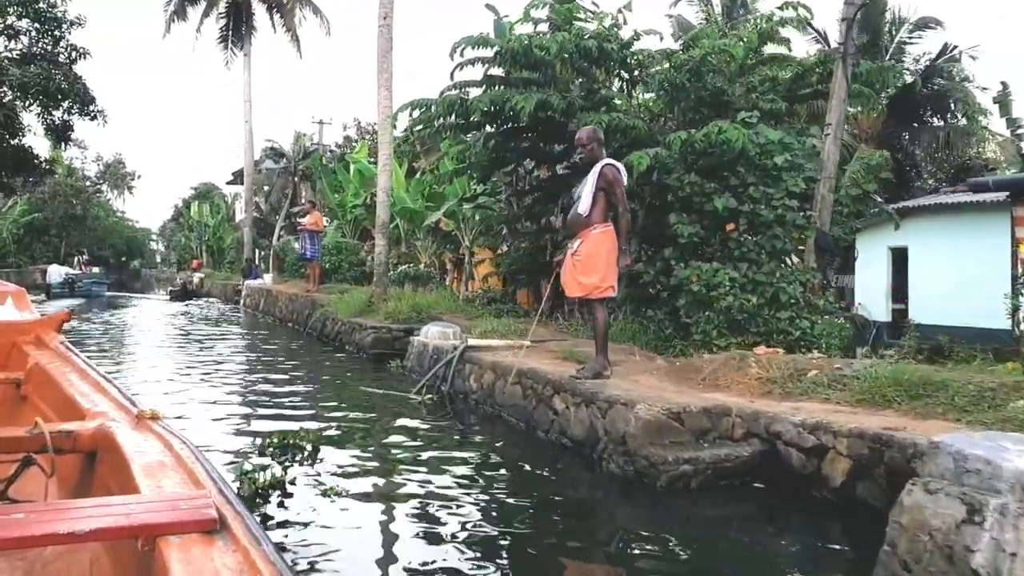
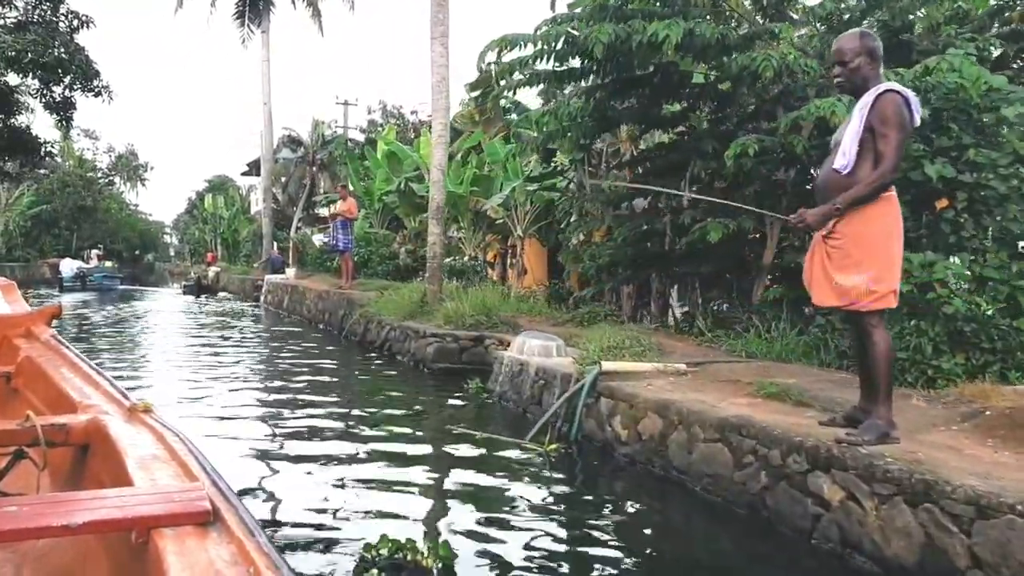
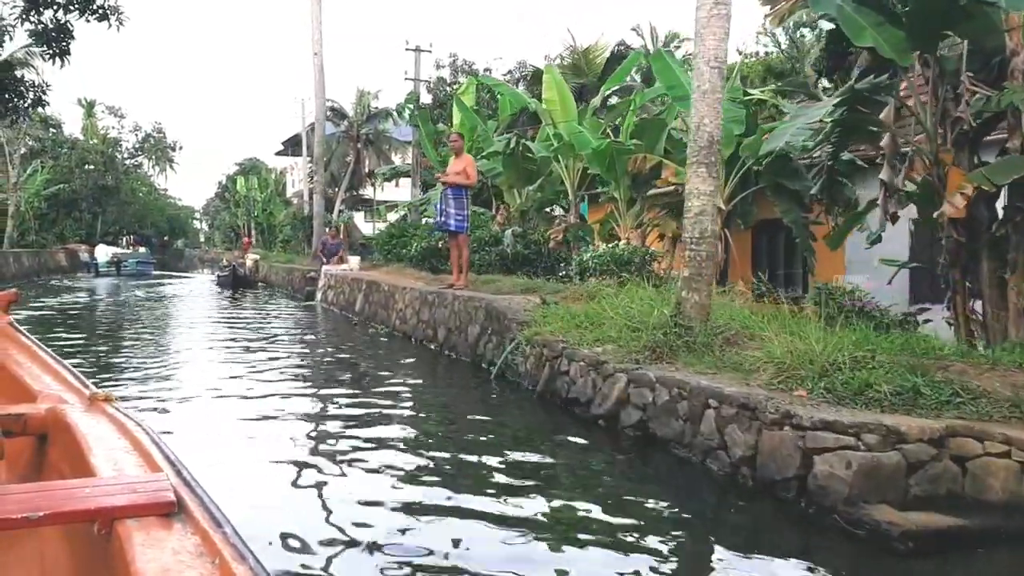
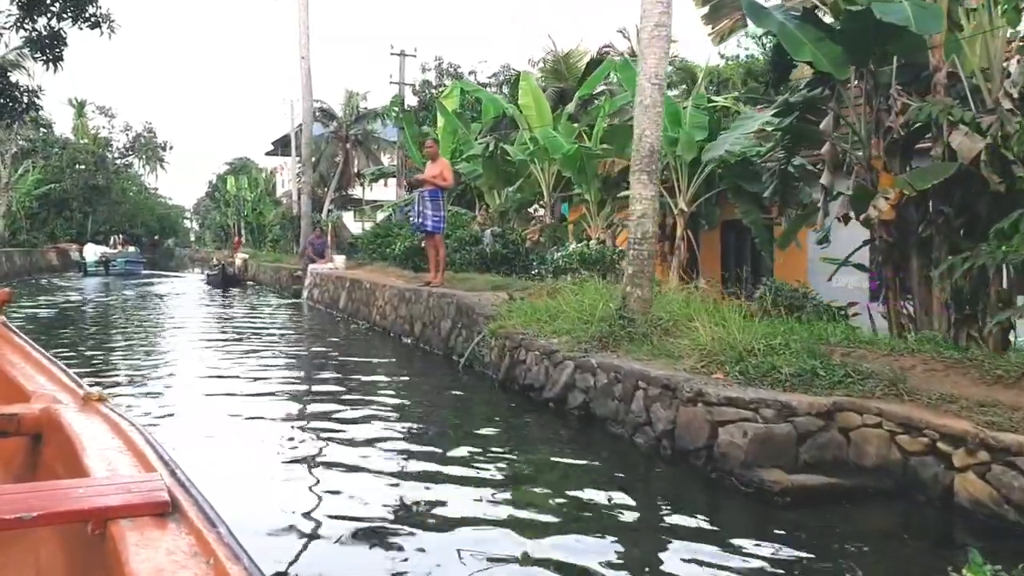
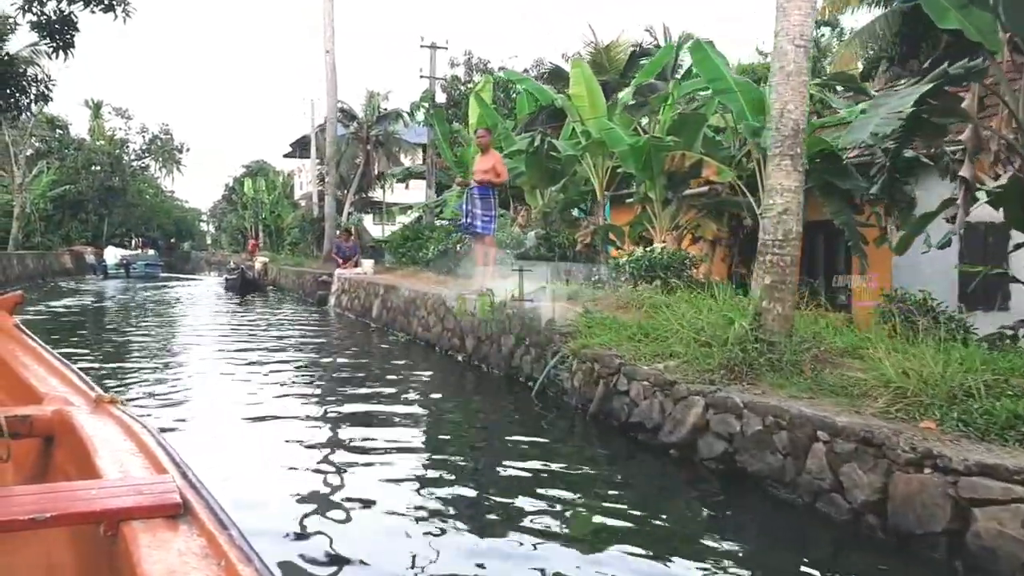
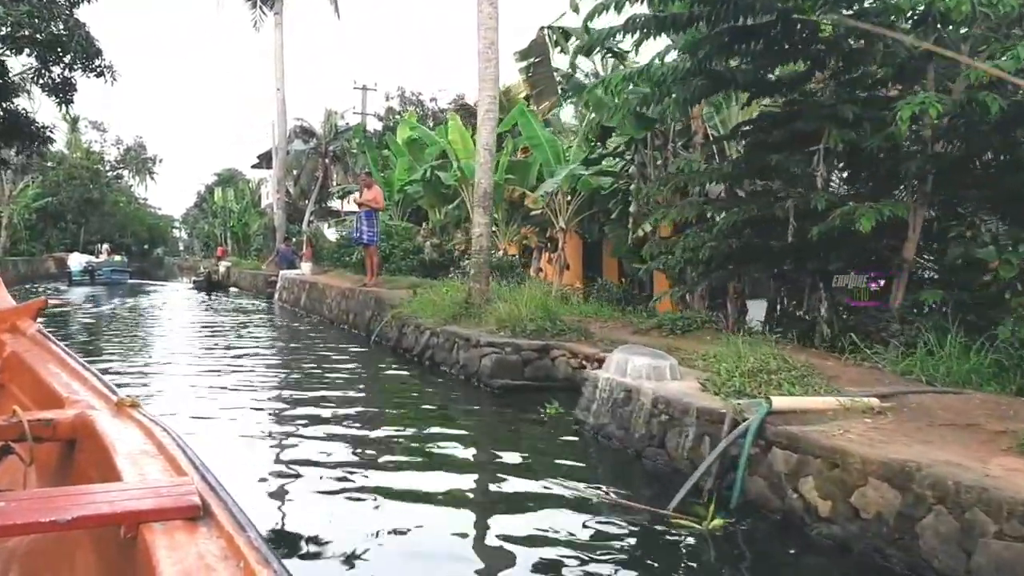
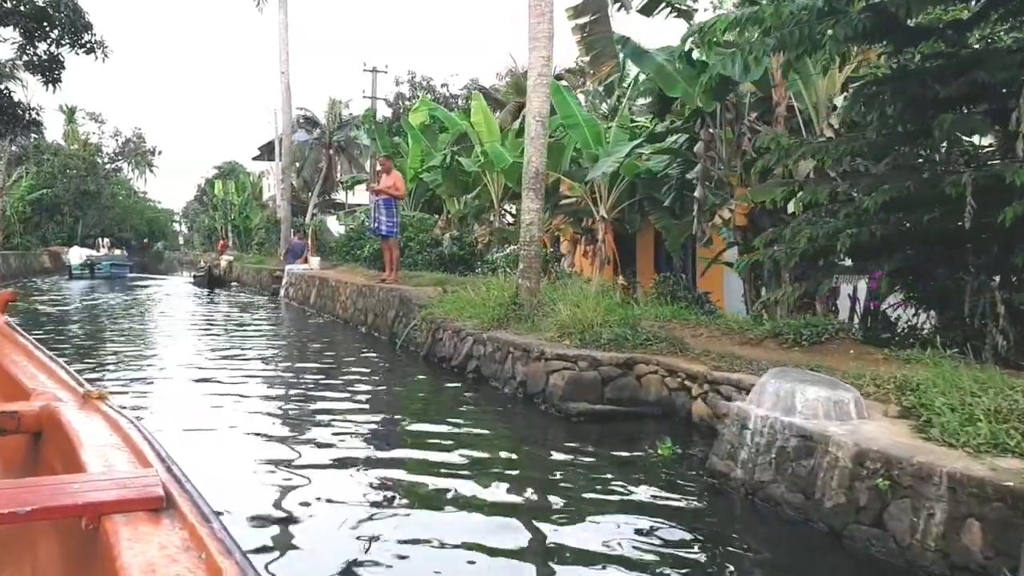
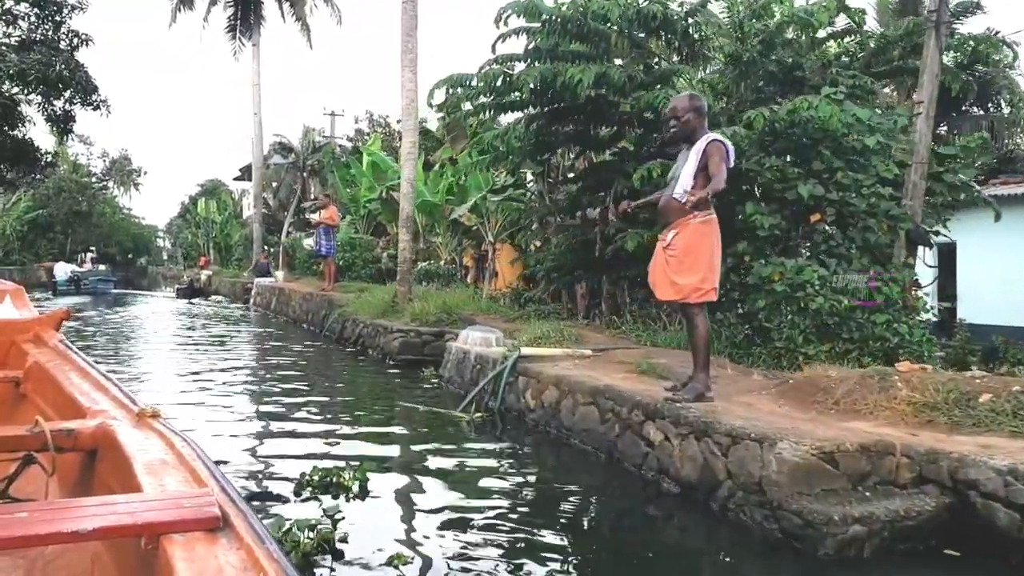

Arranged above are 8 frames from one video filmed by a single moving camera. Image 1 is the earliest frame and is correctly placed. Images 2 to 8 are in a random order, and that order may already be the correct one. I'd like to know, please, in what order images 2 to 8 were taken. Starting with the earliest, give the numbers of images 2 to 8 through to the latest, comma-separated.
8, 2, 6, 7, 4, 3, 5
